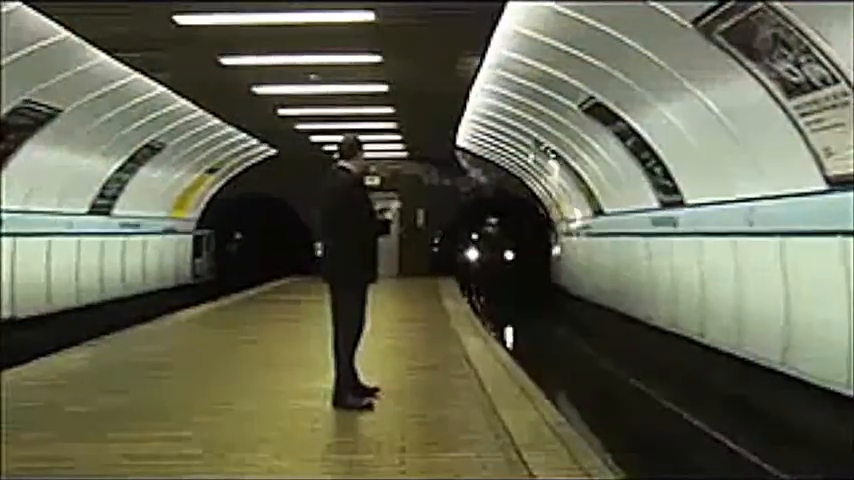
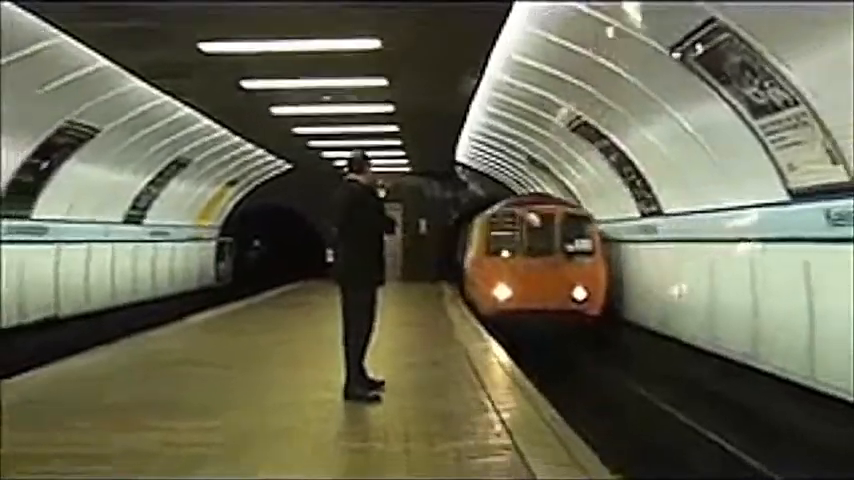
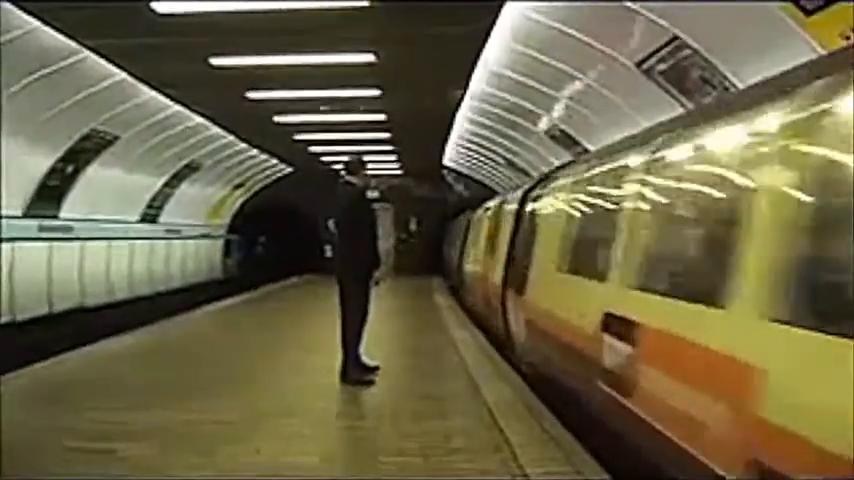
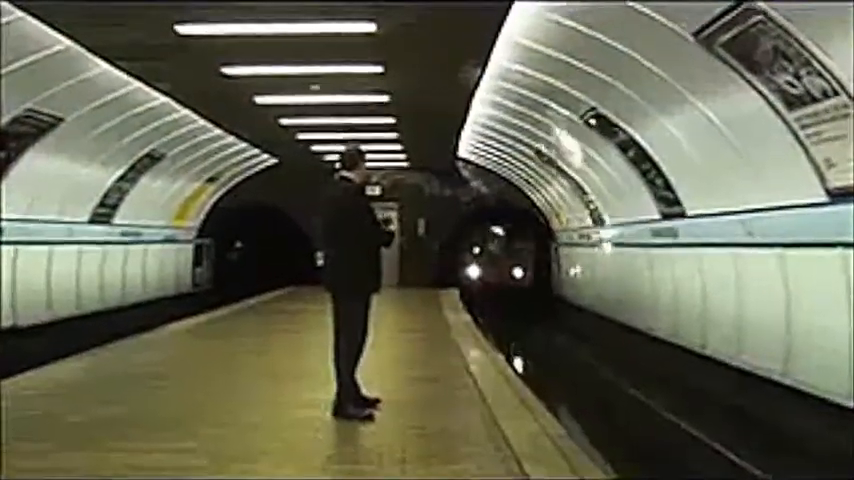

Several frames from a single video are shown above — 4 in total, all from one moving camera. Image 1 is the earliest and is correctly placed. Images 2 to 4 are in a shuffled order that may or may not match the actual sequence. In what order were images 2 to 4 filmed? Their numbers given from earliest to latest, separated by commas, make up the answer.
4, 2, 3
